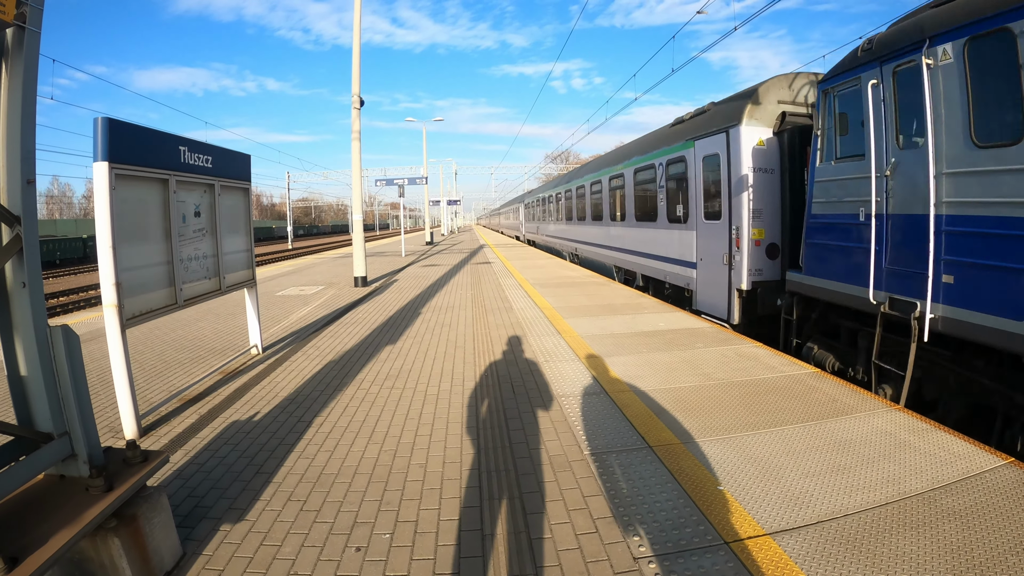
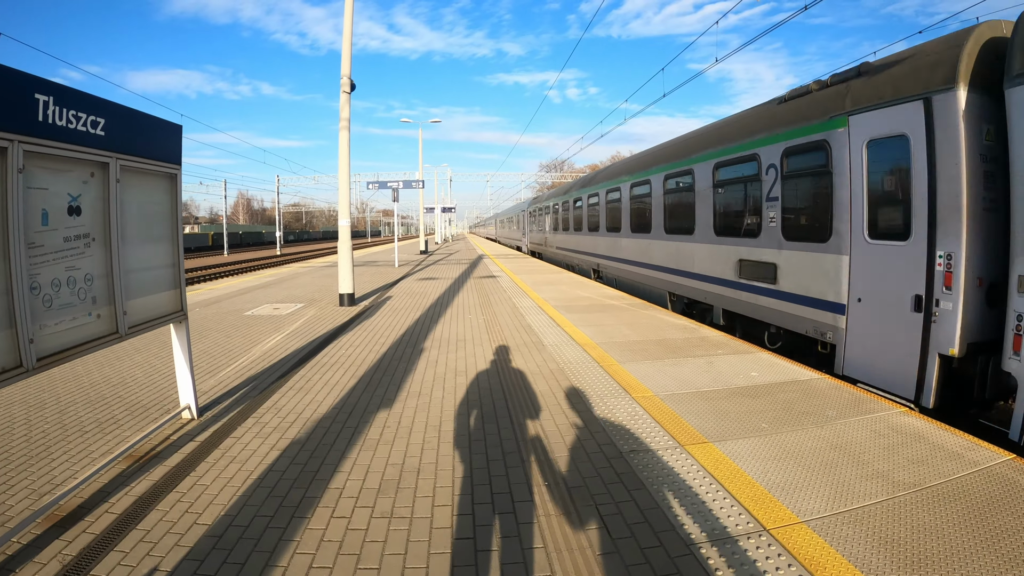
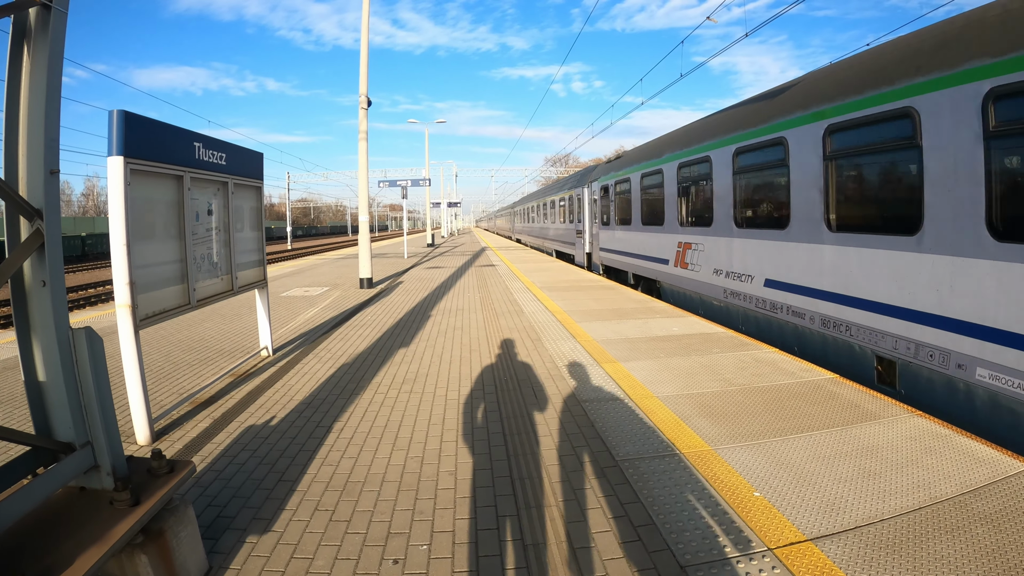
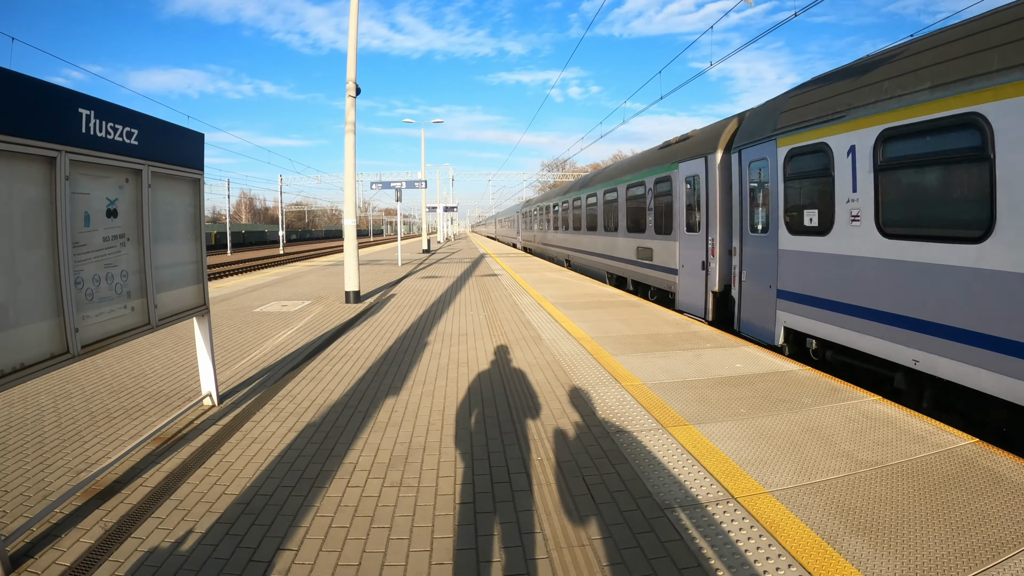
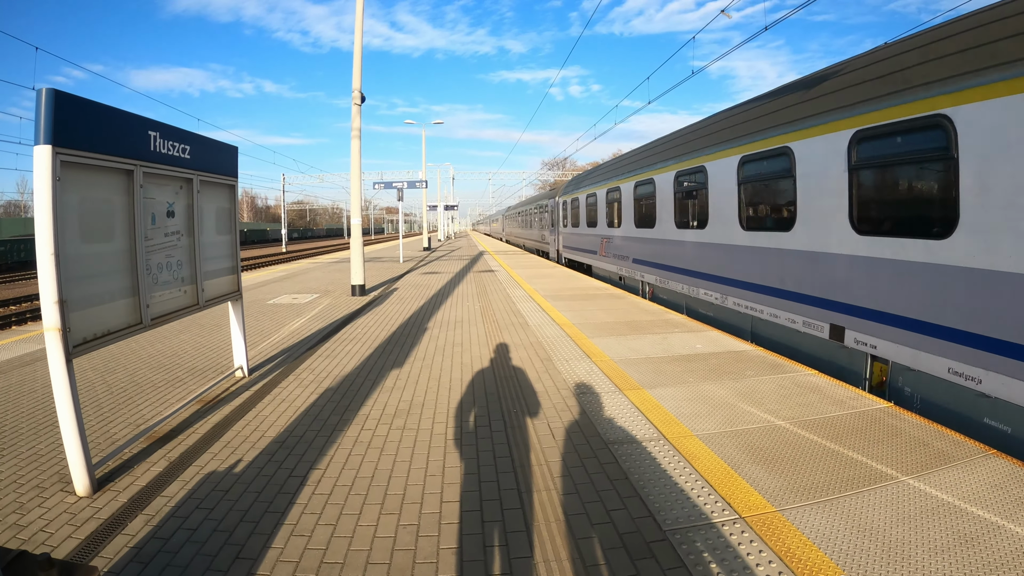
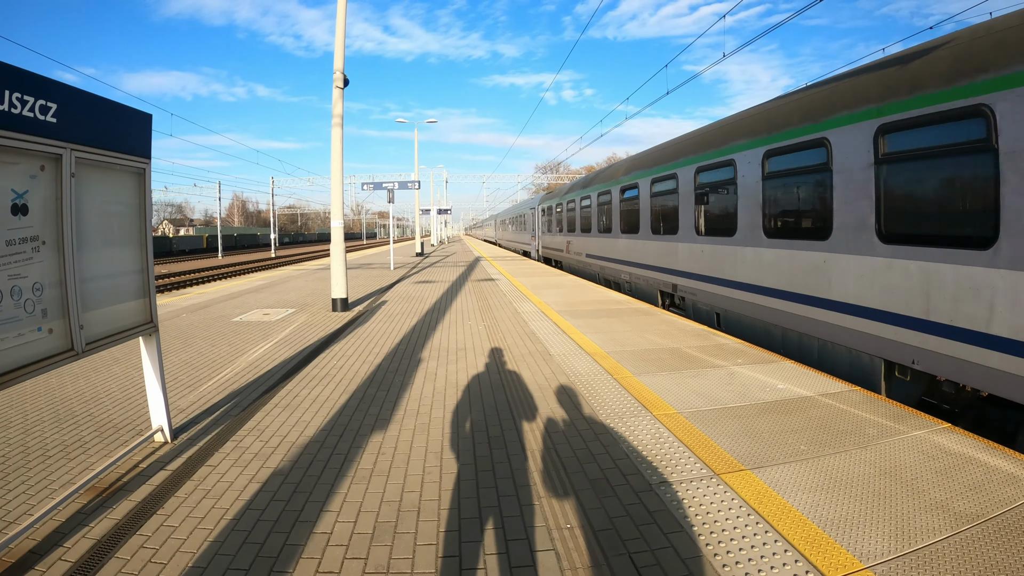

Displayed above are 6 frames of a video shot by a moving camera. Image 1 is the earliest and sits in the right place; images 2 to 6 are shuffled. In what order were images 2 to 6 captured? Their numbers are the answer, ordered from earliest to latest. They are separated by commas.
3, 5, 4, 2, 6
